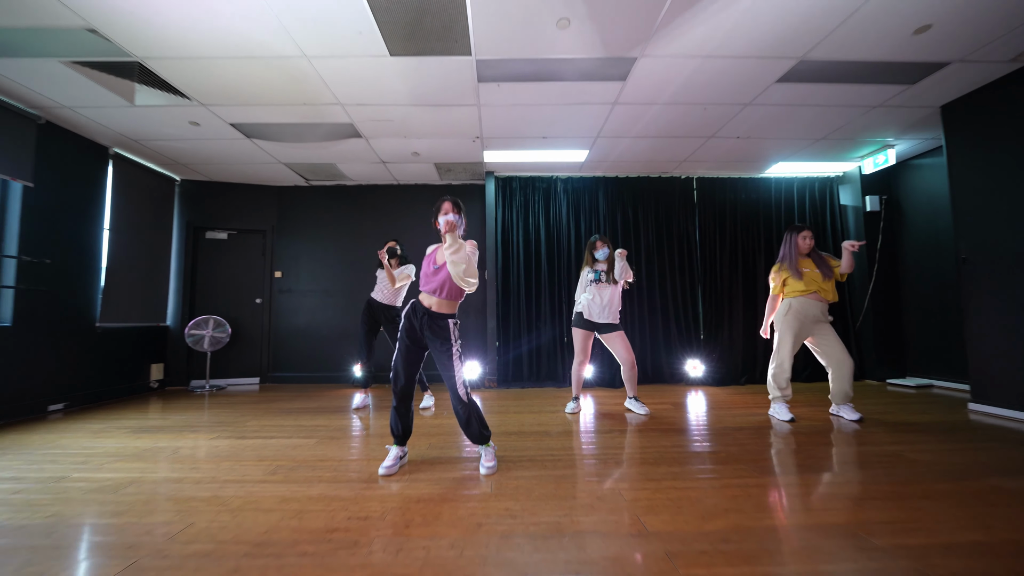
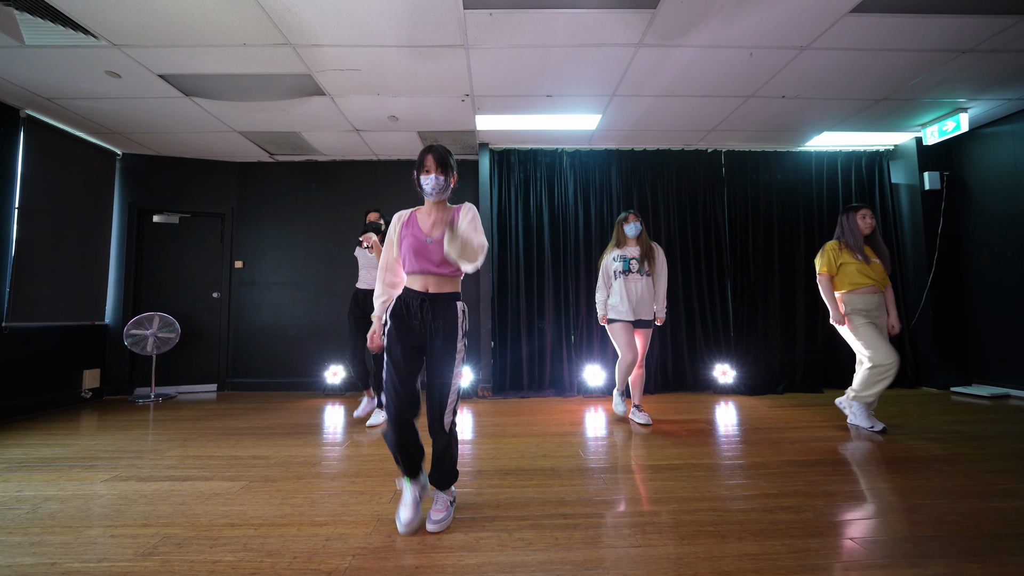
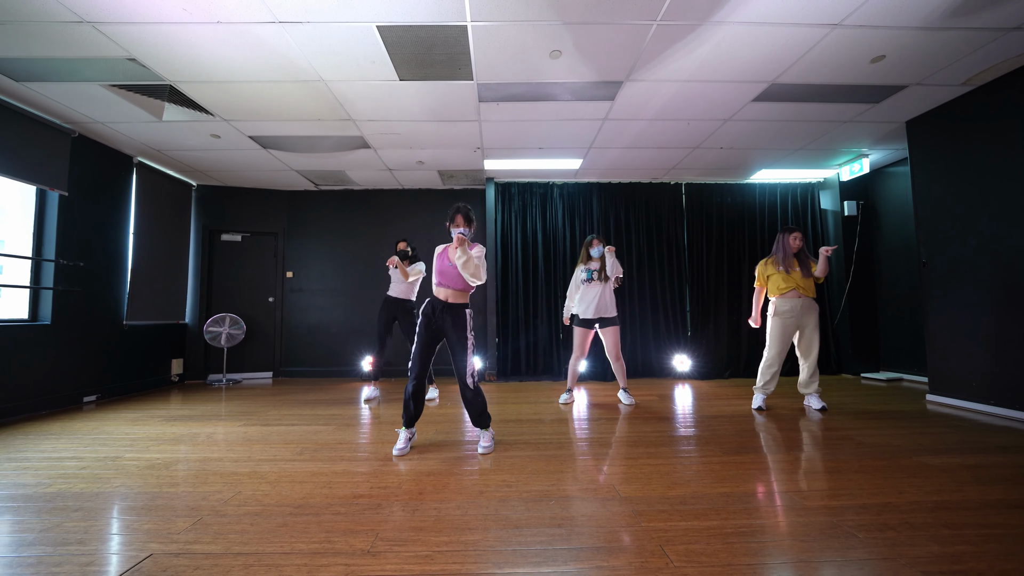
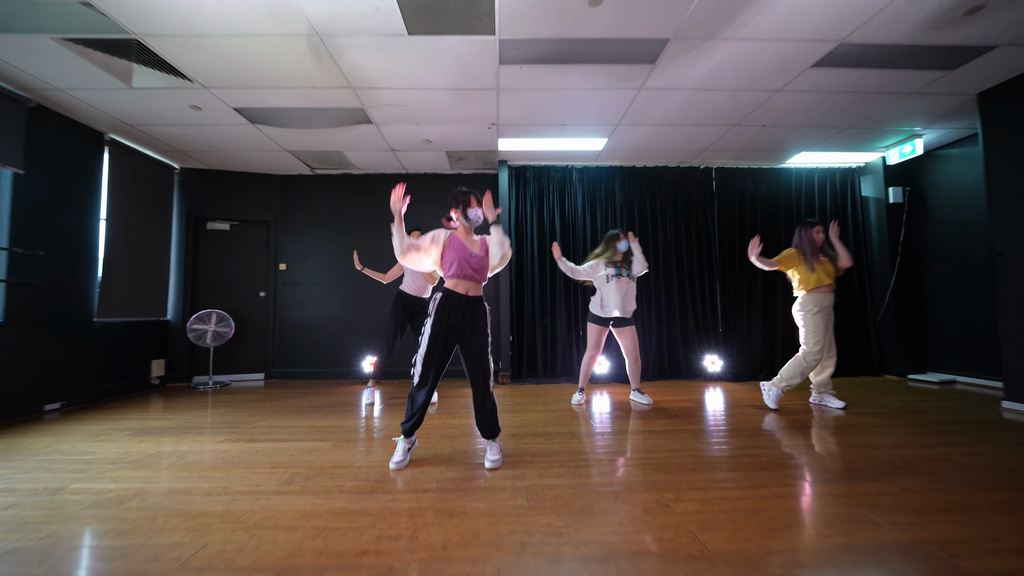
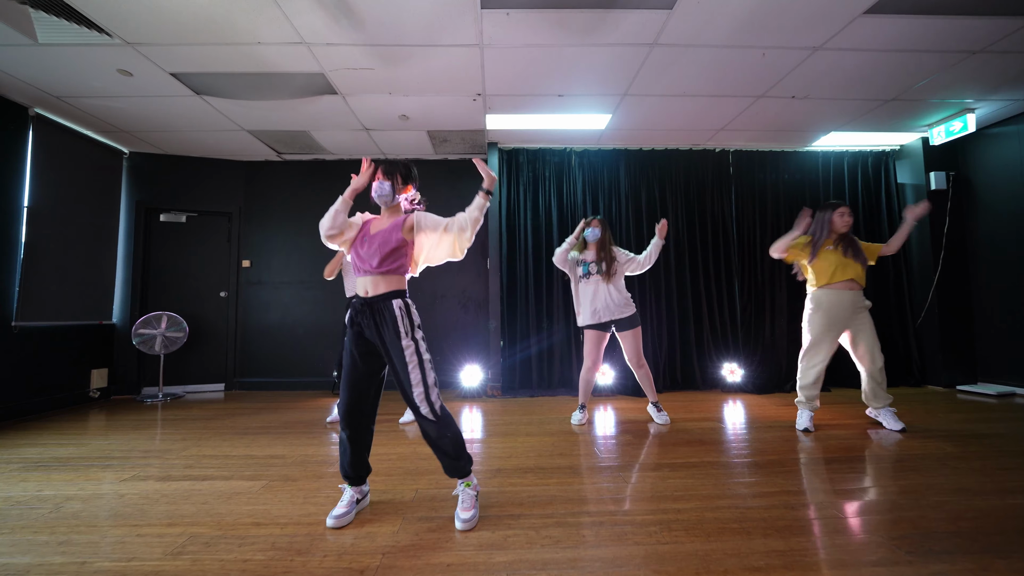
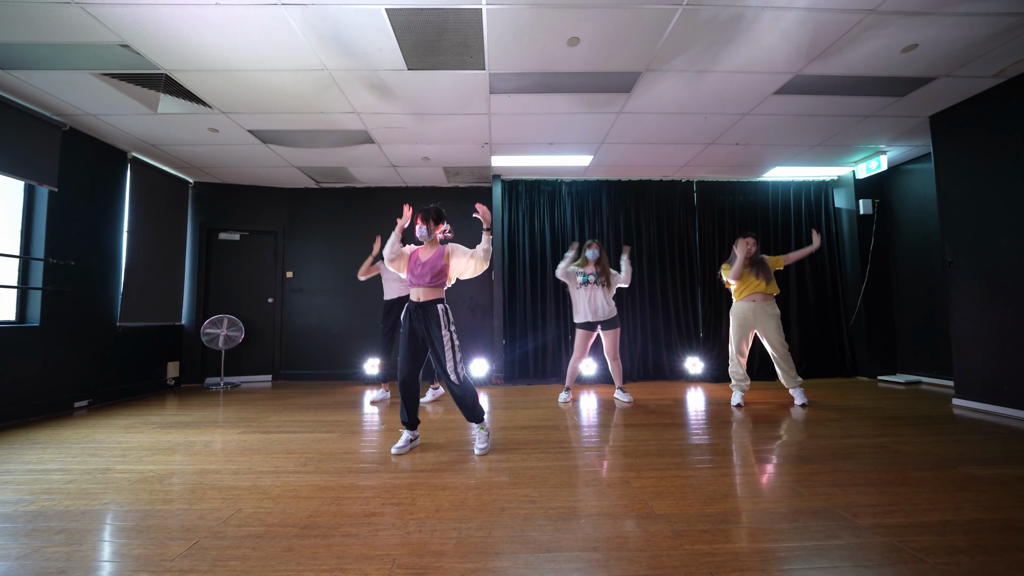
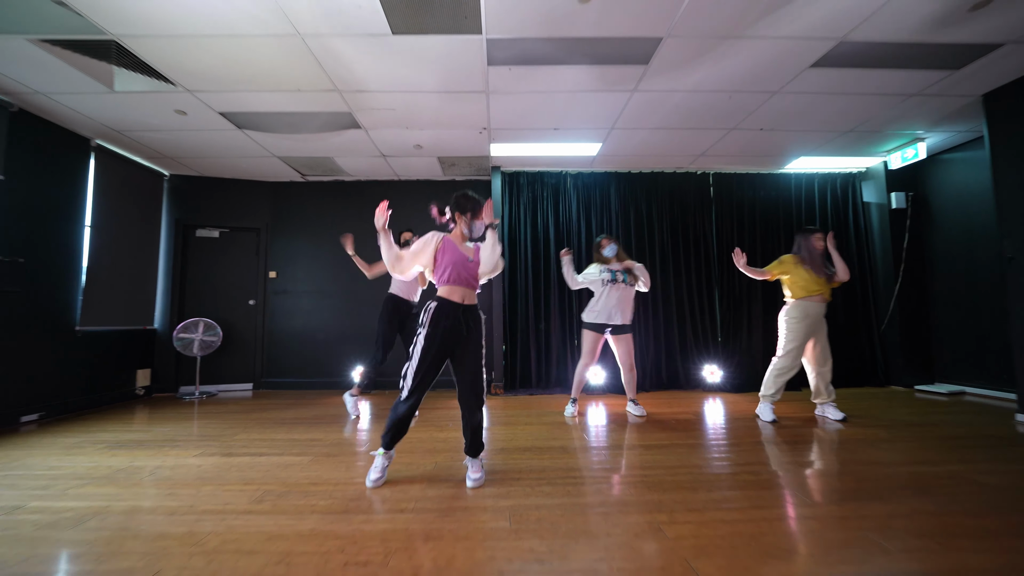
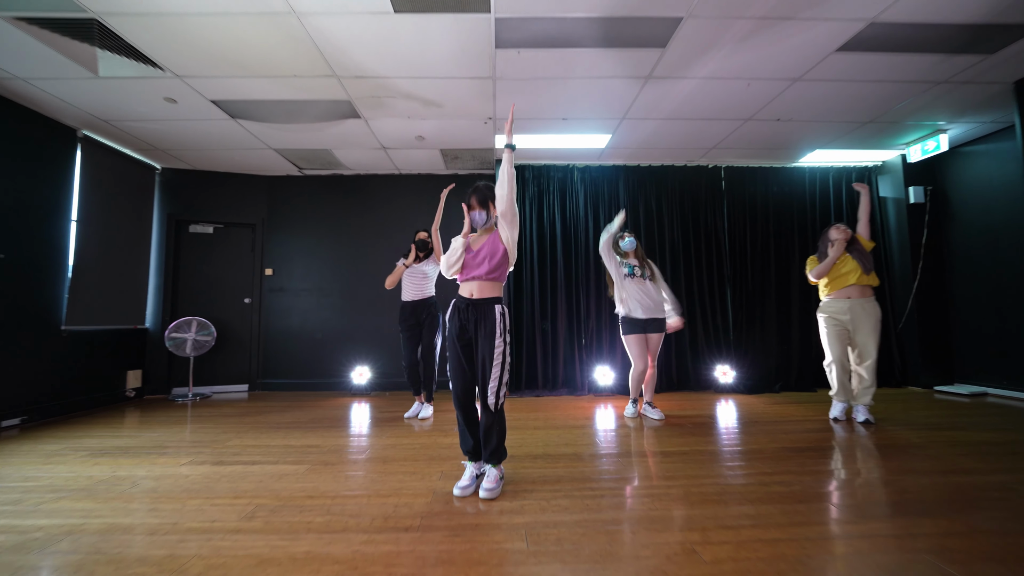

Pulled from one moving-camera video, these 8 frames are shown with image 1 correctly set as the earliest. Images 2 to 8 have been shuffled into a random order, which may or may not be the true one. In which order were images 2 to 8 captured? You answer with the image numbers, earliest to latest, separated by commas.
3, 2, 7, 6, 4, 5, 8
